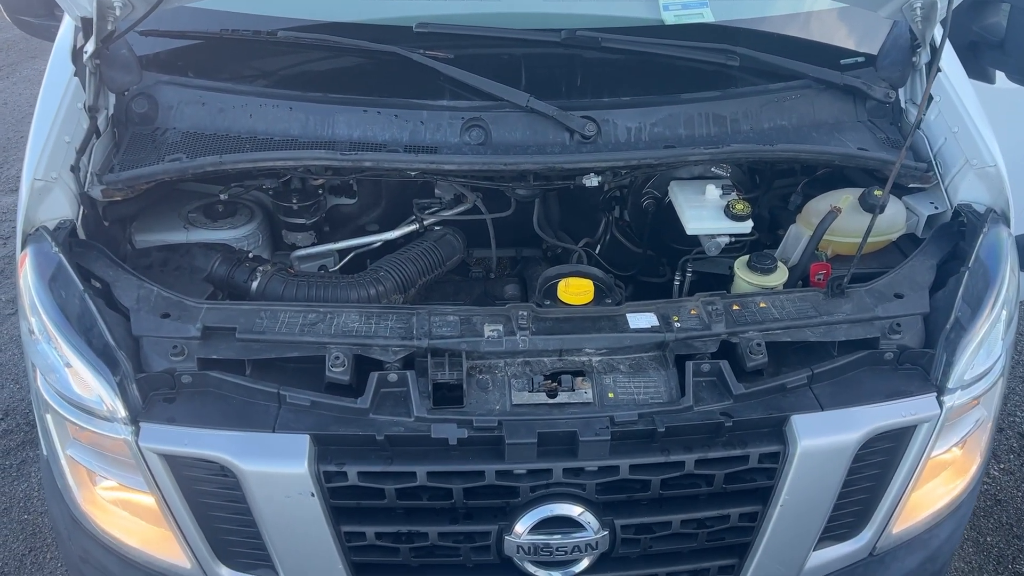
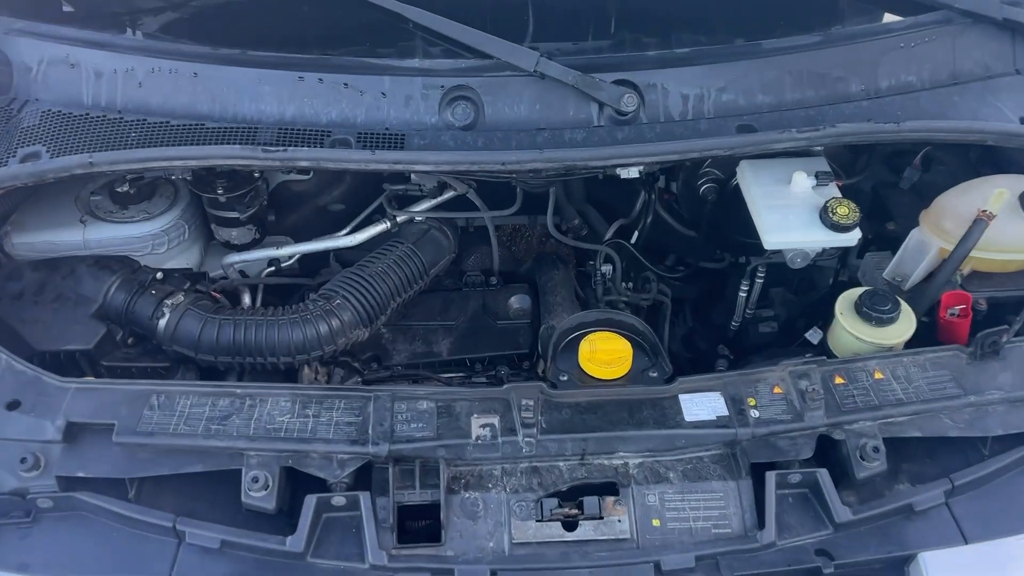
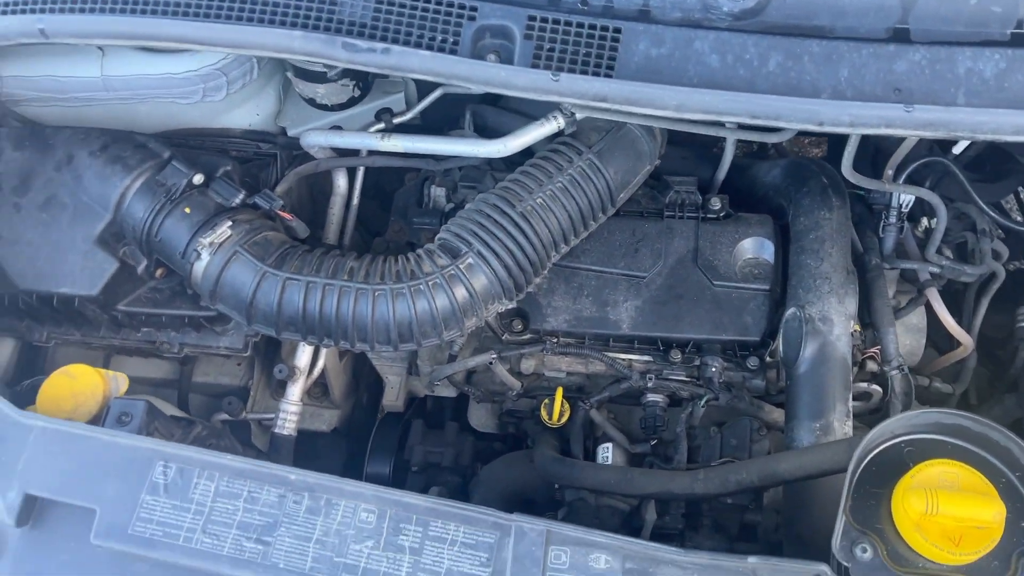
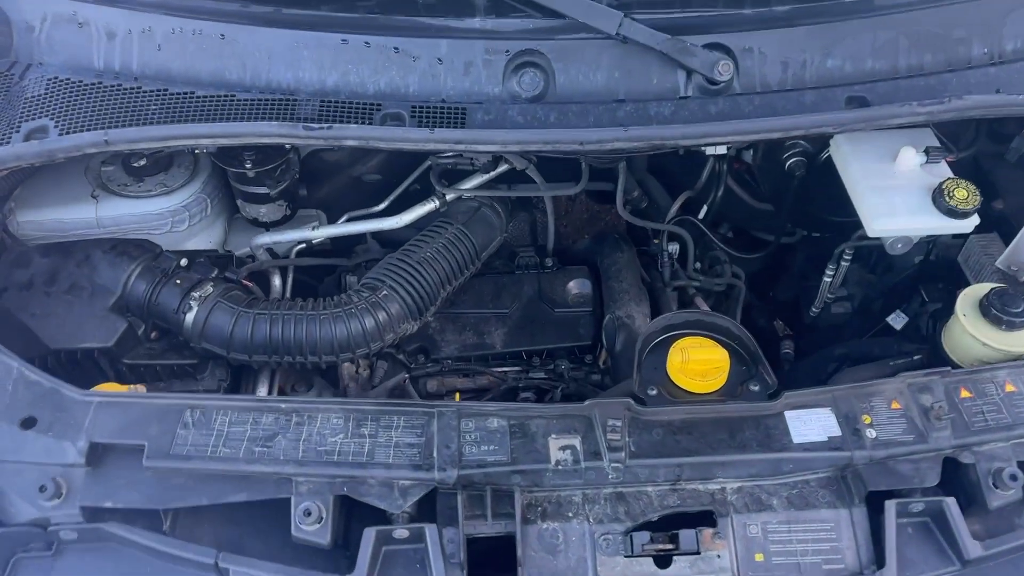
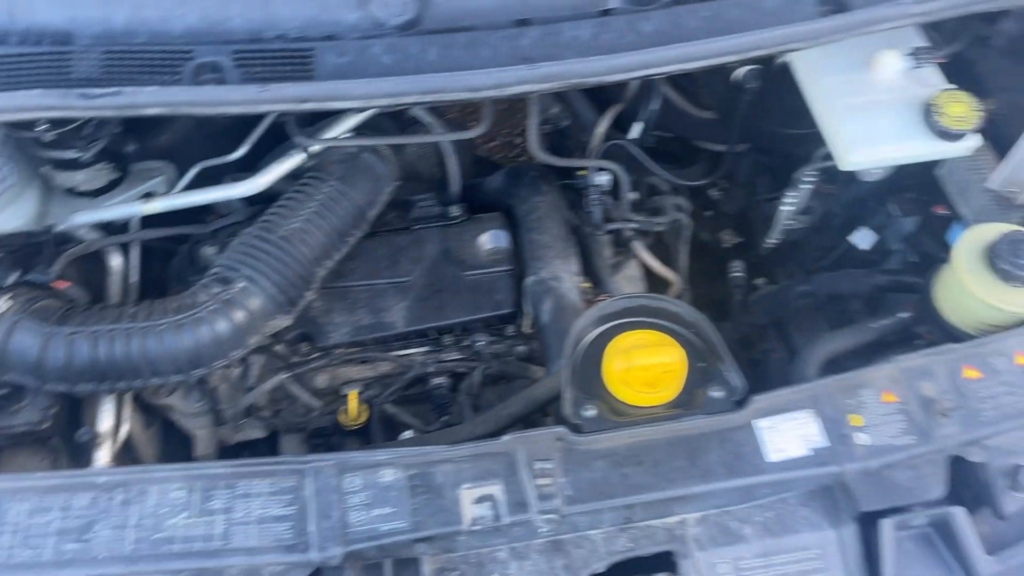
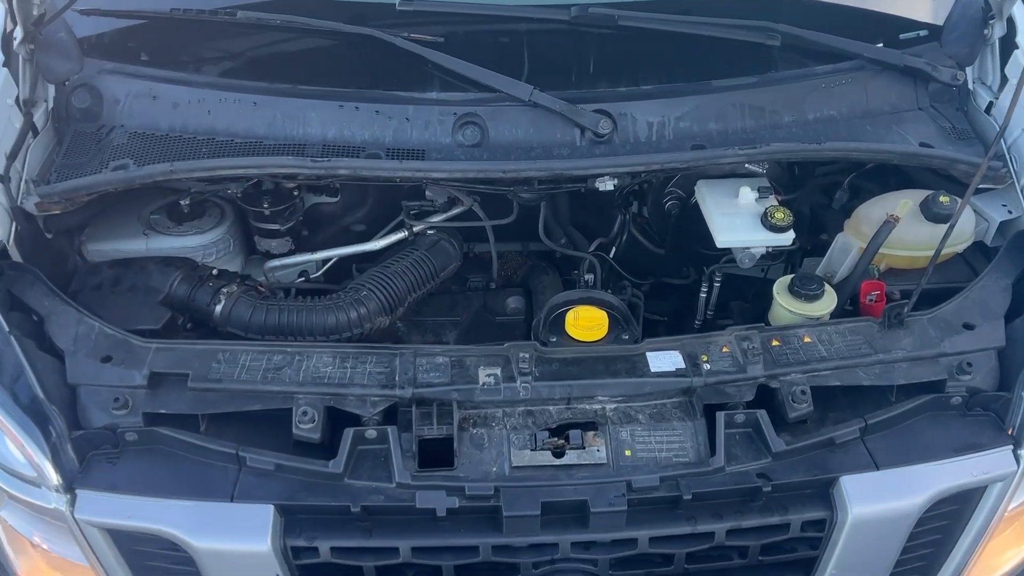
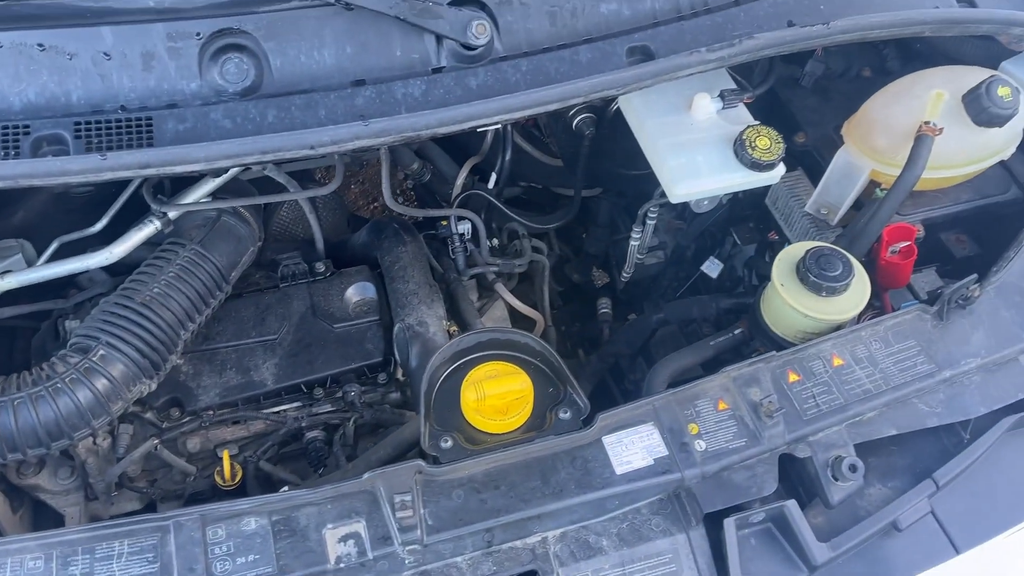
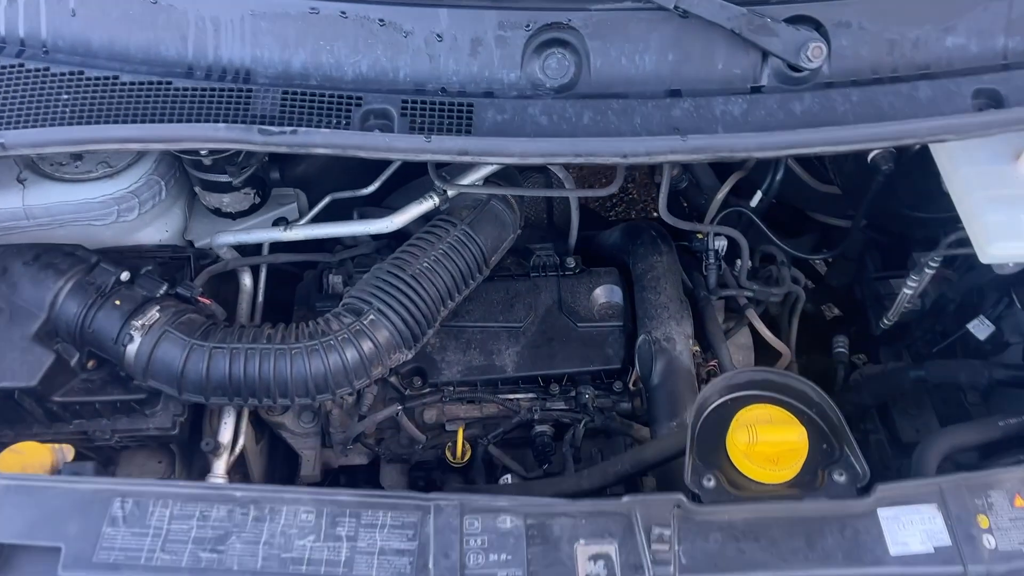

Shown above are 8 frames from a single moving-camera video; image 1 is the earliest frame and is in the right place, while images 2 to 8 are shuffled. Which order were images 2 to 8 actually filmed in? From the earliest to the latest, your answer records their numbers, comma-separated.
6, 2, 4, 8, 3, 5, 7
